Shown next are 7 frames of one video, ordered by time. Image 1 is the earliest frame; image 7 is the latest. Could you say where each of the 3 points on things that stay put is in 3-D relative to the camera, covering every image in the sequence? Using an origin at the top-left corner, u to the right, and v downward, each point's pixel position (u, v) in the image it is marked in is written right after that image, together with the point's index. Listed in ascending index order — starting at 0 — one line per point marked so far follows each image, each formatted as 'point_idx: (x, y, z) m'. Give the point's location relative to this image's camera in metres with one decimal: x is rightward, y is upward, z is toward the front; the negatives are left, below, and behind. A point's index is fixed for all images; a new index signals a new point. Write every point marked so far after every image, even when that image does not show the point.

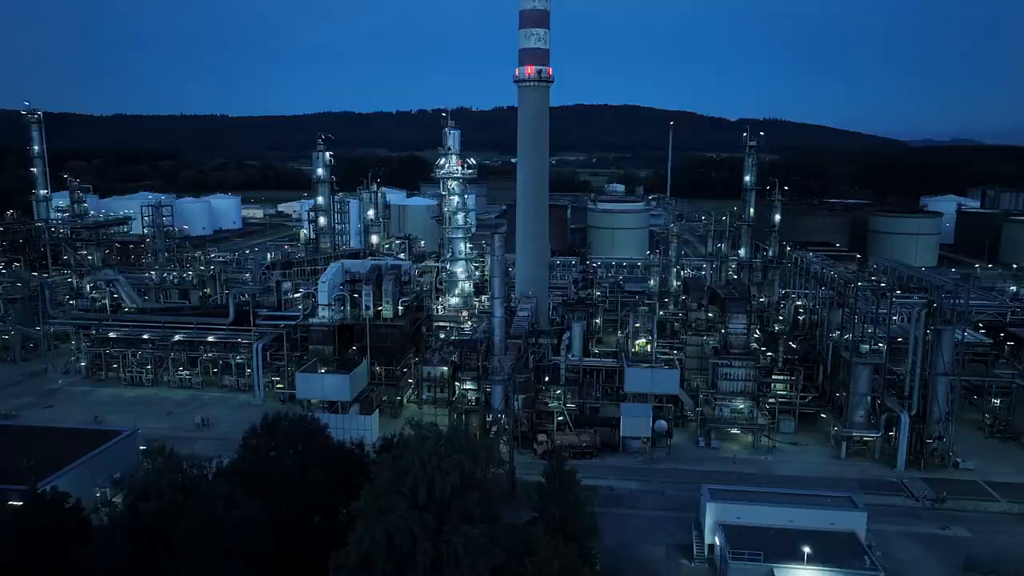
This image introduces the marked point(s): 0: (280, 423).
0: (-6.4, -3.8, +20.2) m
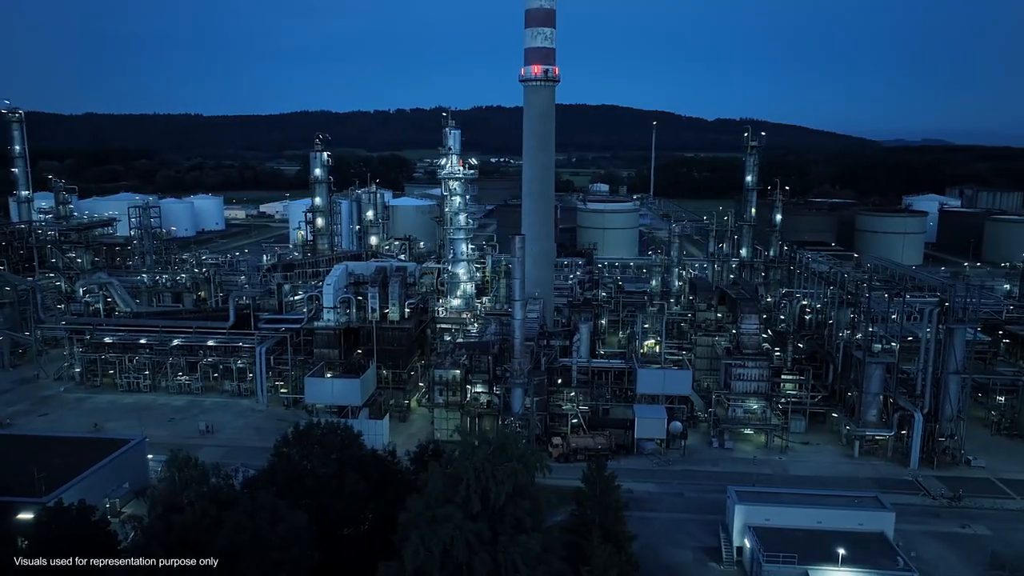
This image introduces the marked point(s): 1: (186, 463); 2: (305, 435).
0: (-5.4, -3.9, +19.7) m
1: (-9.0, -4.8, +19.8) m
2: (-5.6, -4.0, +19.9) m
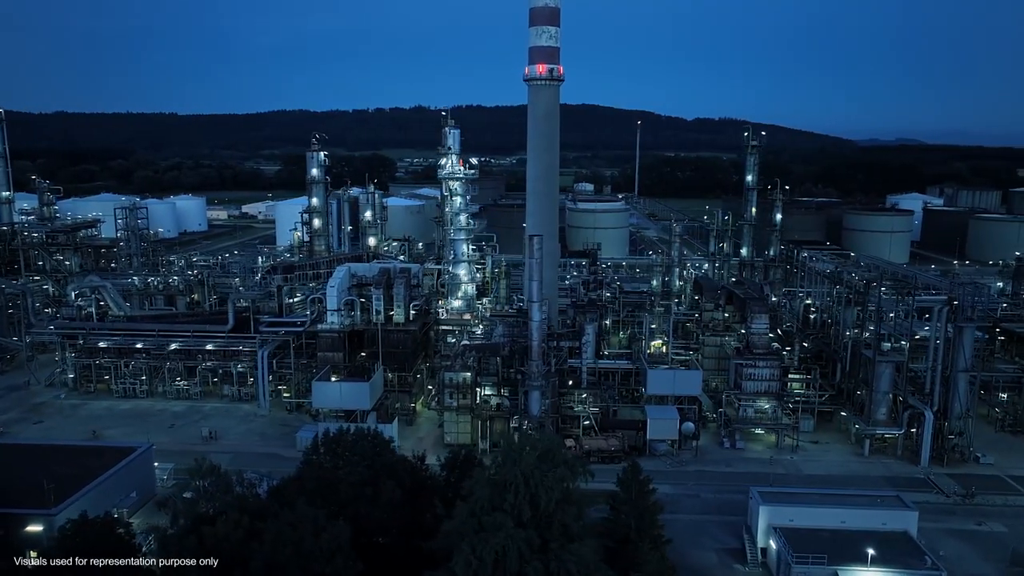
0: (-4.5, -4.0, +19.3) m
1: (-8.1, -5.0, +19.3) m
2: (-4.7, -4.1, +19.4) m
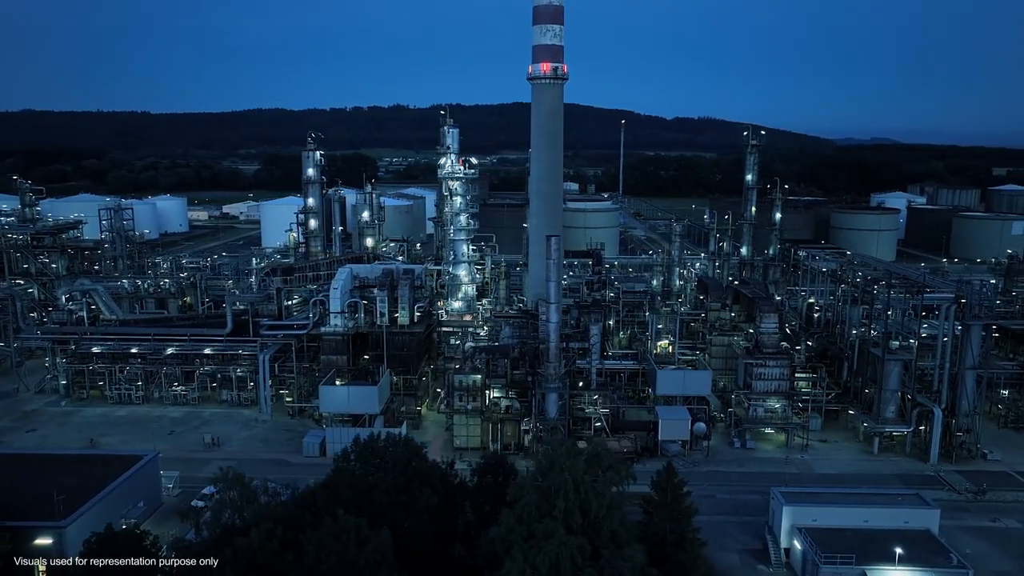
0: (-3.6, -4.1, +18.8) m
1: (-7.2, -5.1, +18.7) m
2: (-3.8, -4.2, +19.0) m
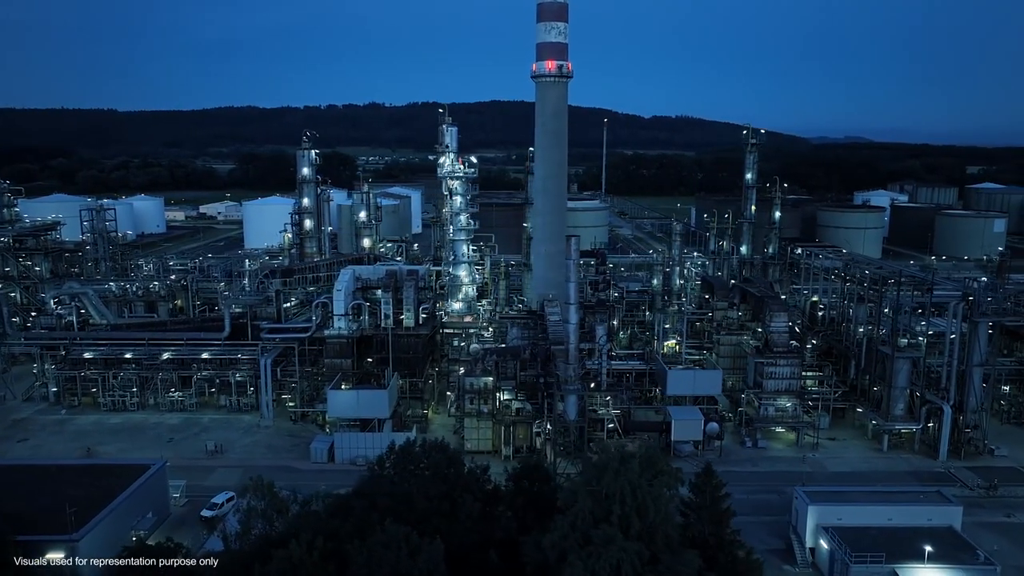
0: (-2.6, -4.2, +18.3) m
1: (-6.2, -5.2, +18.1) m
2: (-2.8, -4.3, +18.5) m
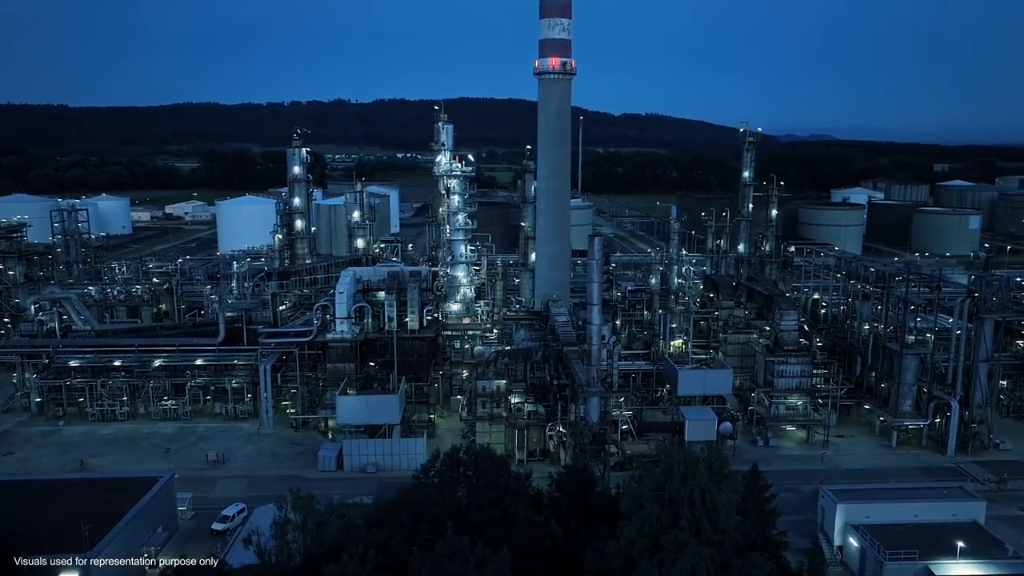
0: (-1.4, -4.3, +17.7) m
1: (-5.0, -5.3, +17.3) m
2: (-1.7, -4.4, +17.8) m
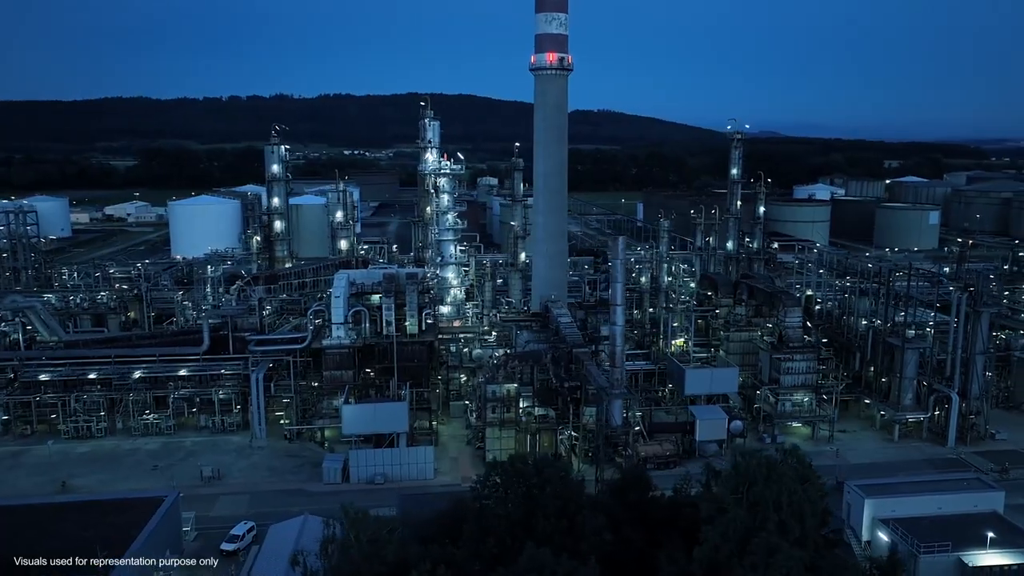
0: (0.0, -4.4, +16.7) m
1: (-3.6, -5.5, +16.1) m
2: (-0.3, -4.5, +16.9) m
